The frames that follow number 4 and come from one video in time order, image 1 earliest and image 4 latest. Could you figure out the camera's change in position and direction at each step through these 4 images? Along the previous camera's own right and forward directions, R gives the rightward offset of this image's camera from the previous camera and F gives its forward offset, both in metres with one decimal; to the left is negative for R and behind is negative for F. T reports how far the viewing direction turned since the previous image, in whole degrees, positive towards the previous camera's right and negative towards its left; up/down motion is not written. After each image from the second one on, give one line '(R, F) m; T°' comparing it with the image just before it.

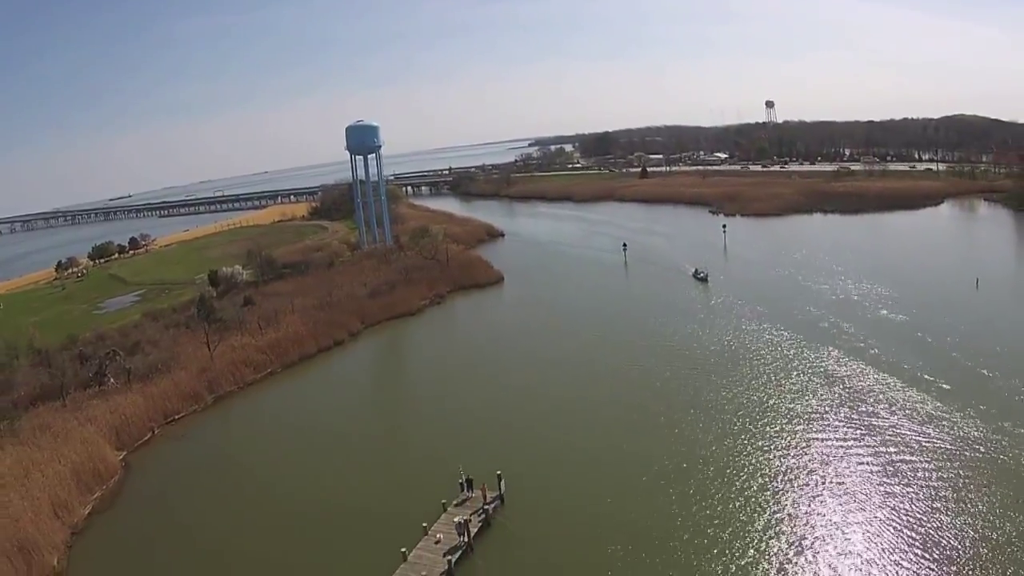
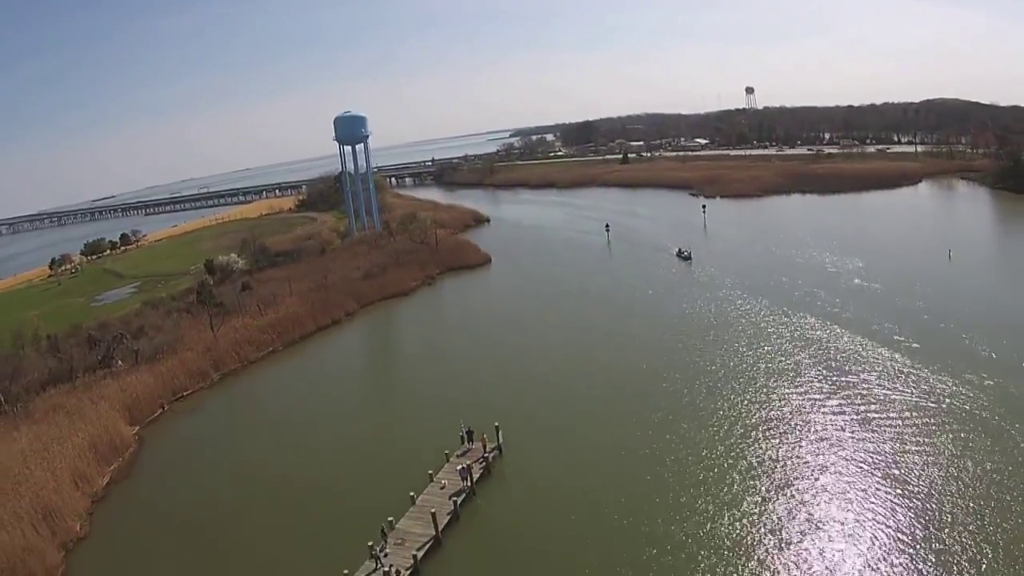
(-0.1, -0.8) m; +1°
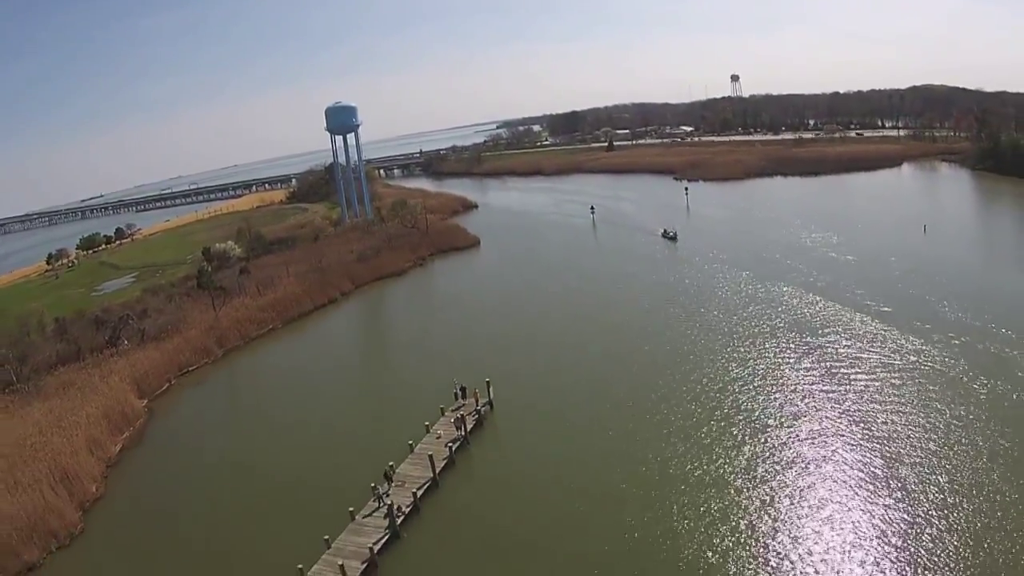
(0.0, -0.8) m; +1°
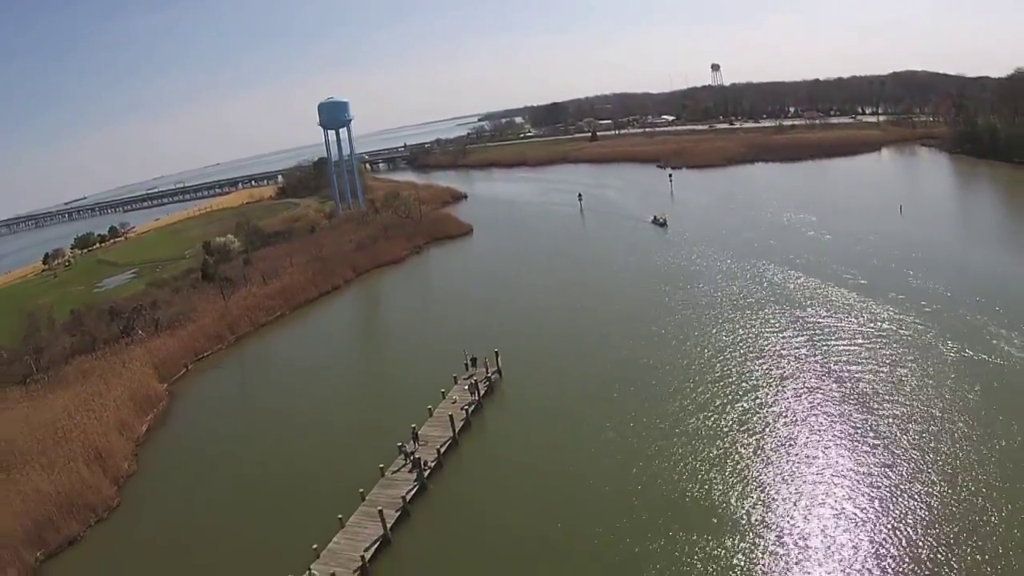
(-0.3, -0.8) m; +1°
